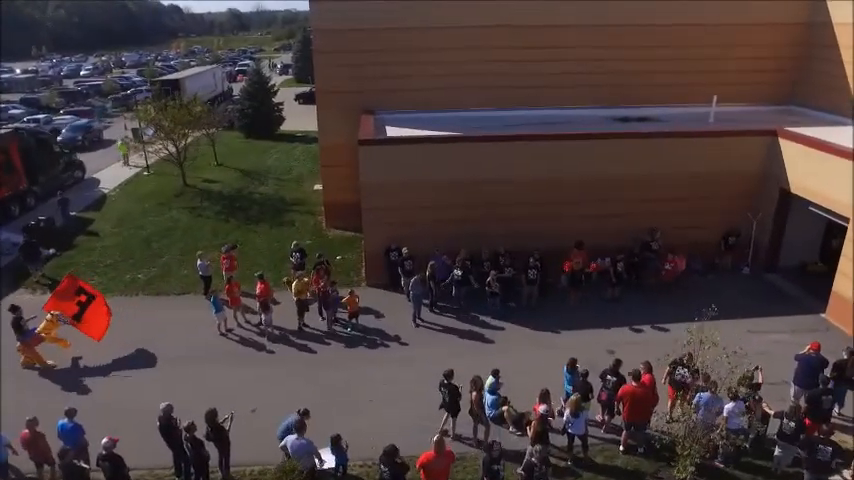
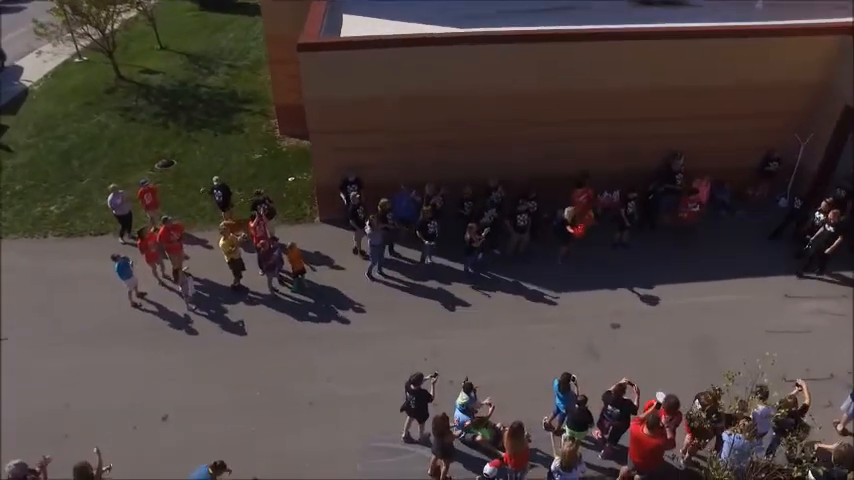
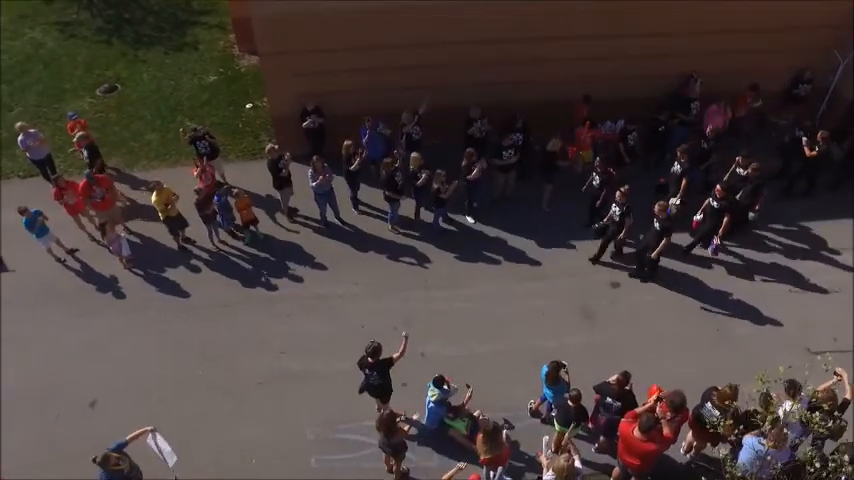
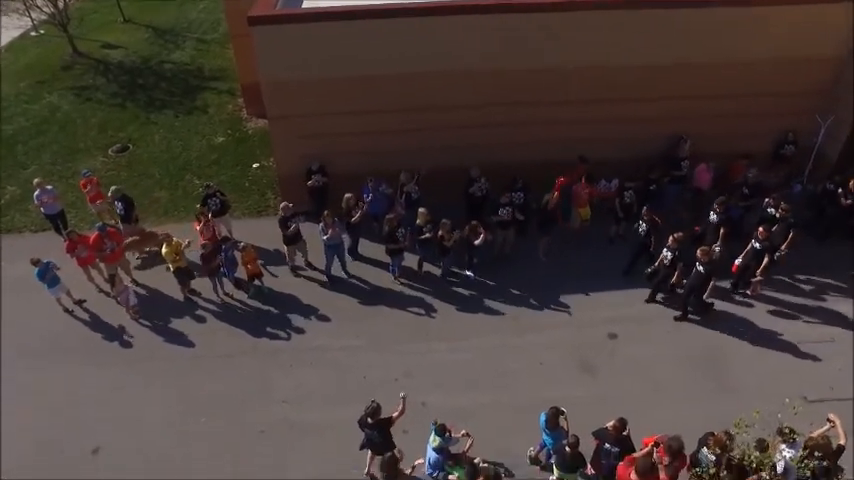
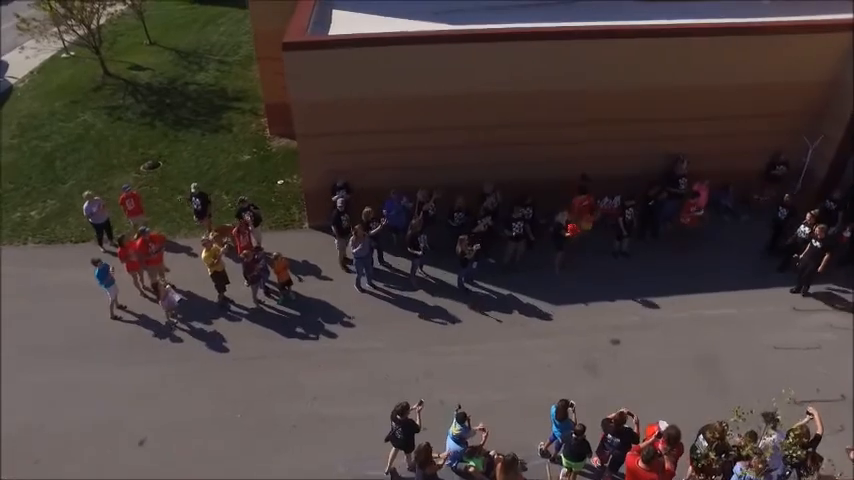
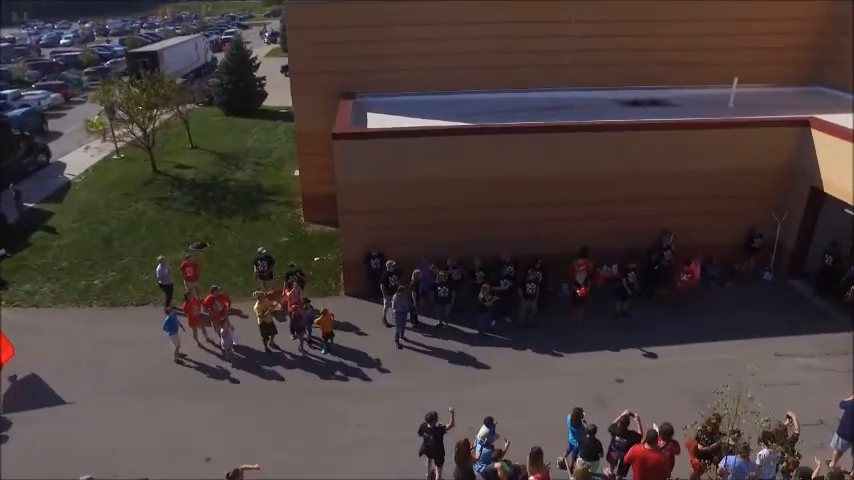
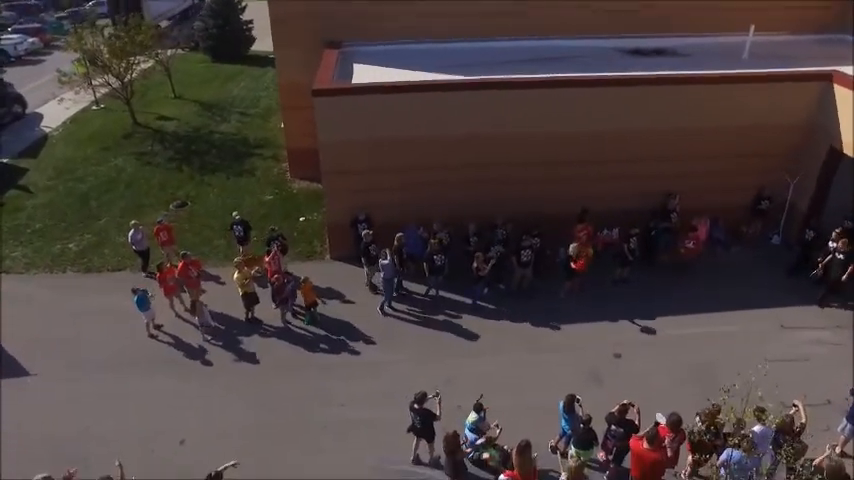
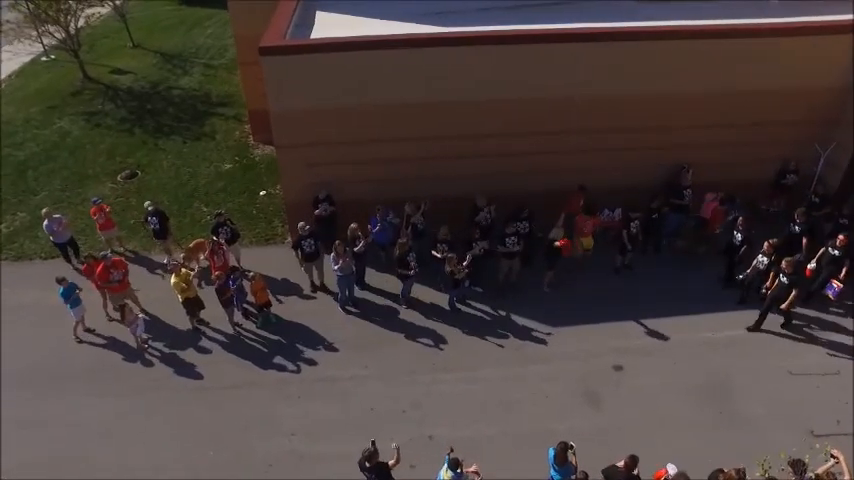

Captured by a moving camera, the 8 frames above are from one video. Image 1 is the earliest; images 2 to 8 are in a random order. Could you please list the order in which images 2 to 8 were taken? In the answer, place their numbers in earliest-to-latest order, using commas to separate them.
6, 7, 2, 5, 8, 4, 3
